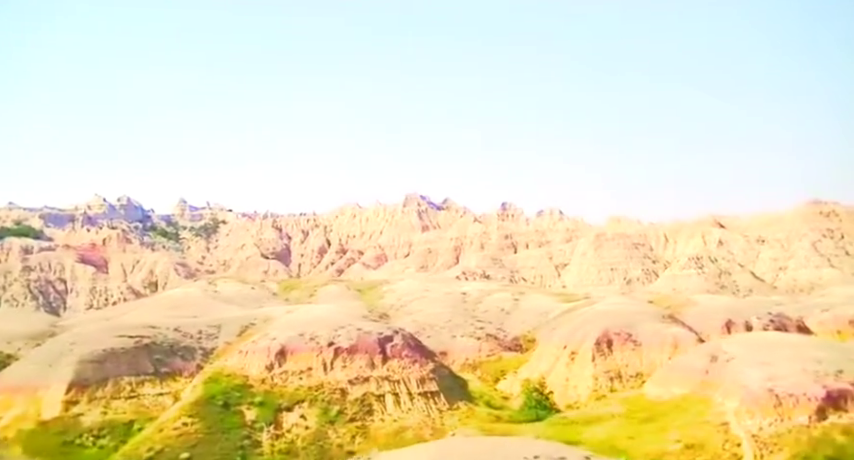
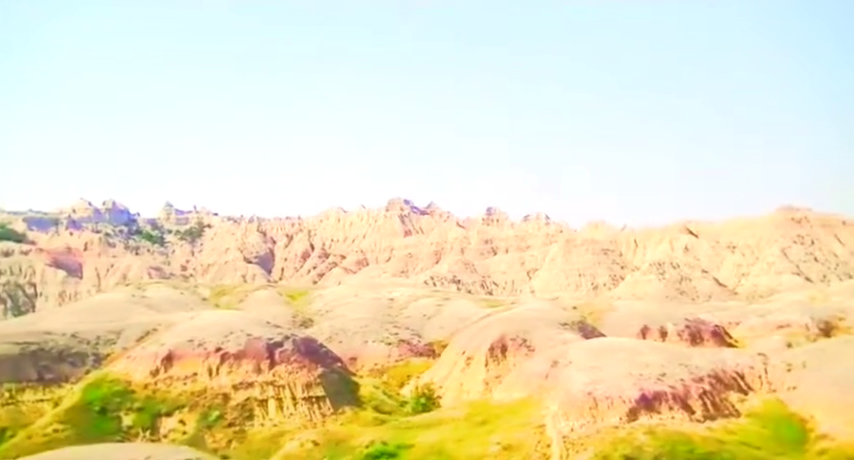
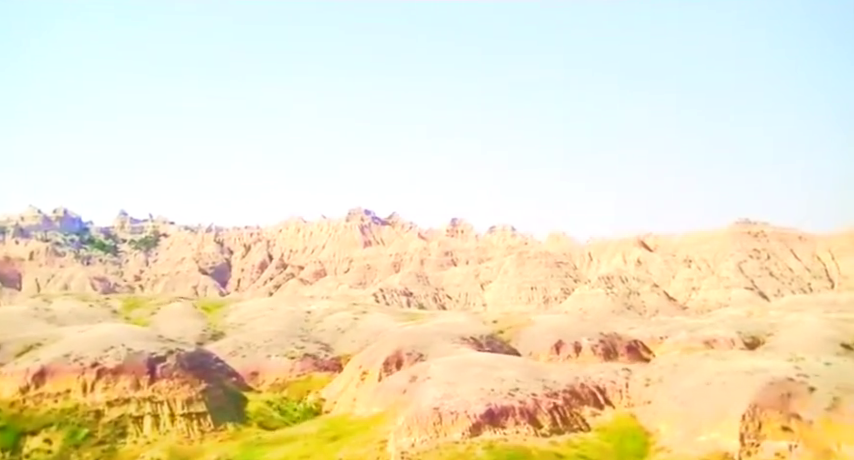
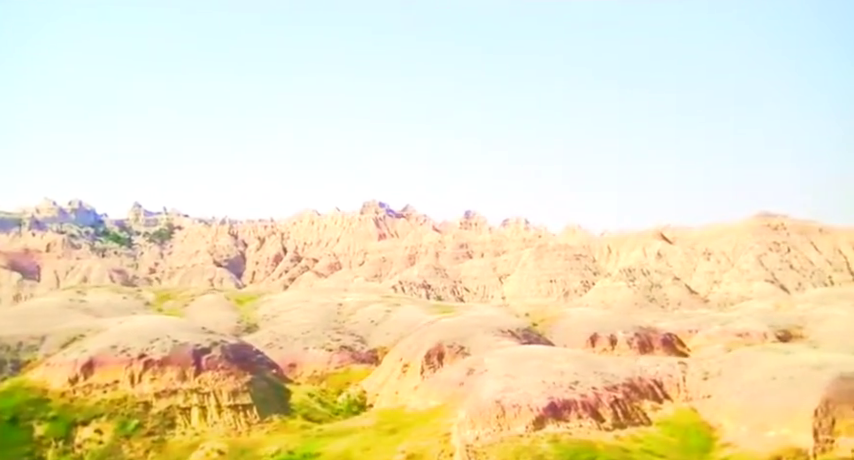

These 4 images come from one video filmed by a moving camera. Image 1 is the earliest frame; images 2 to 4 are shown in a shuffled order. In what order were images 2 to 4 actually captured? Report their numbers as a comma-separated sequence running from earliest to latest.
2, 4, 3
